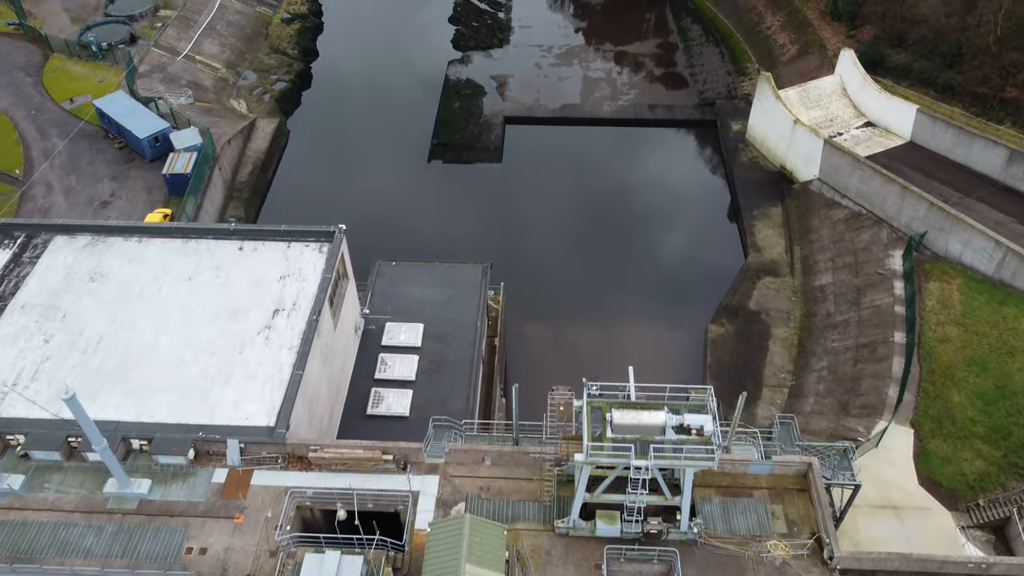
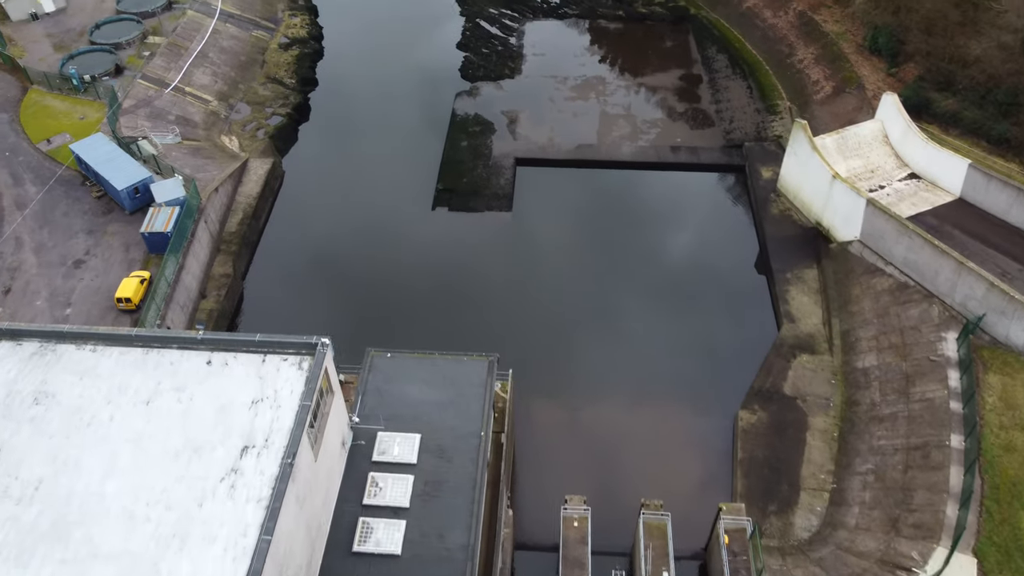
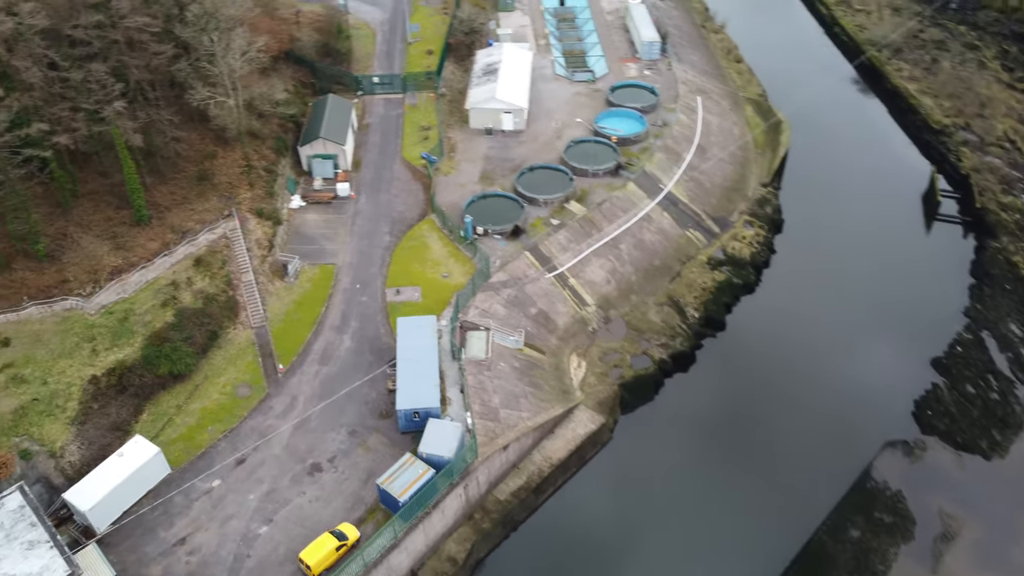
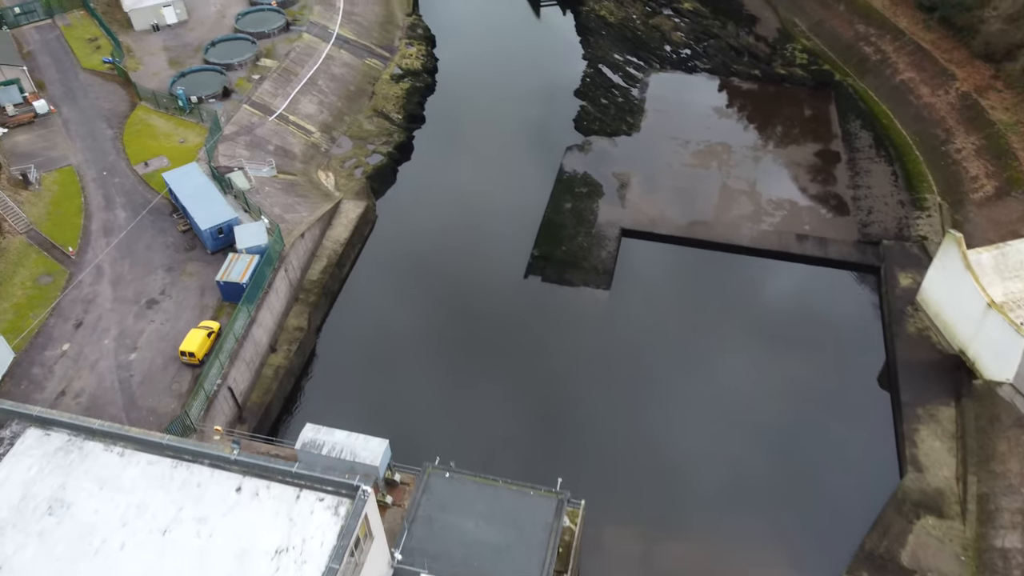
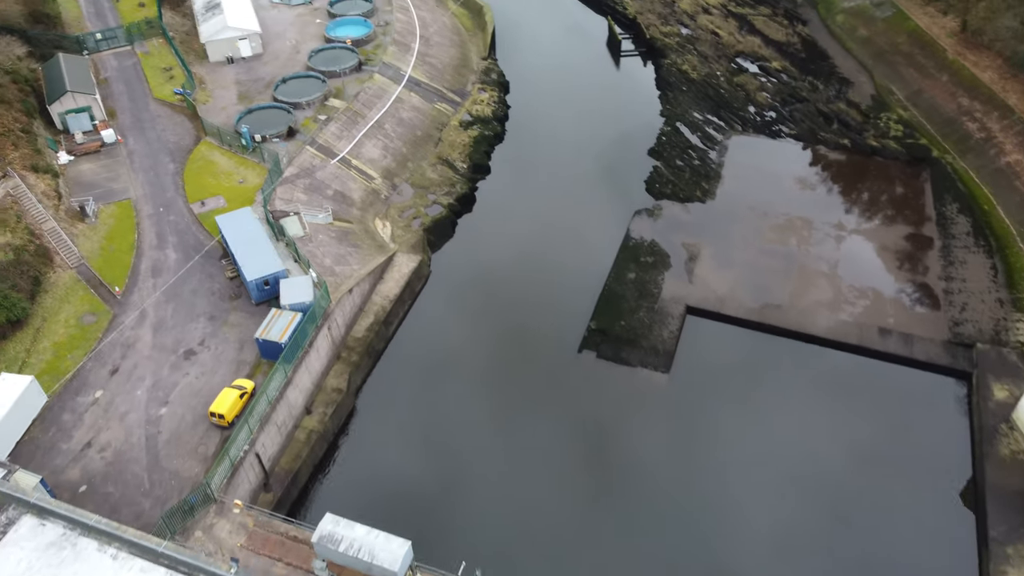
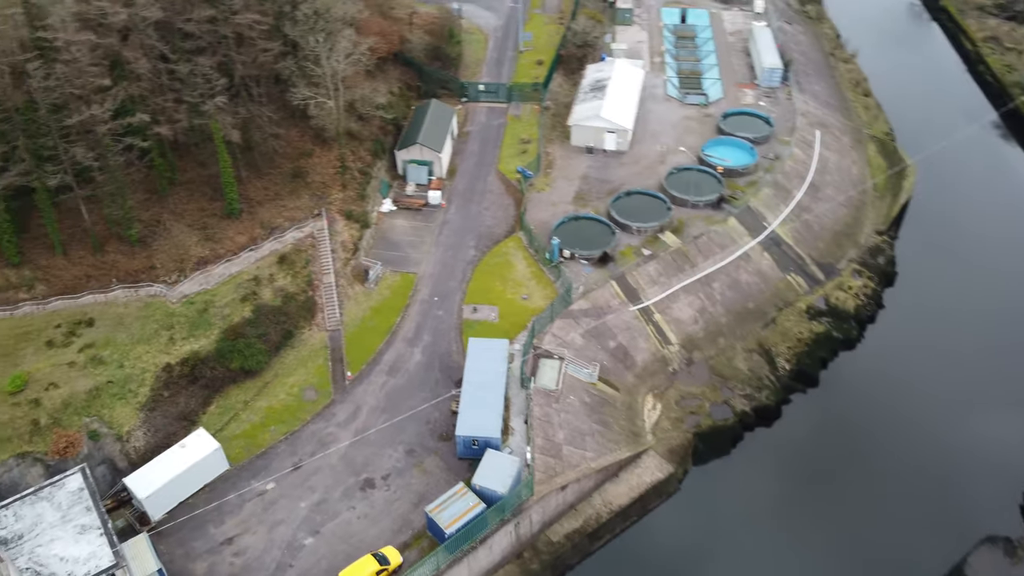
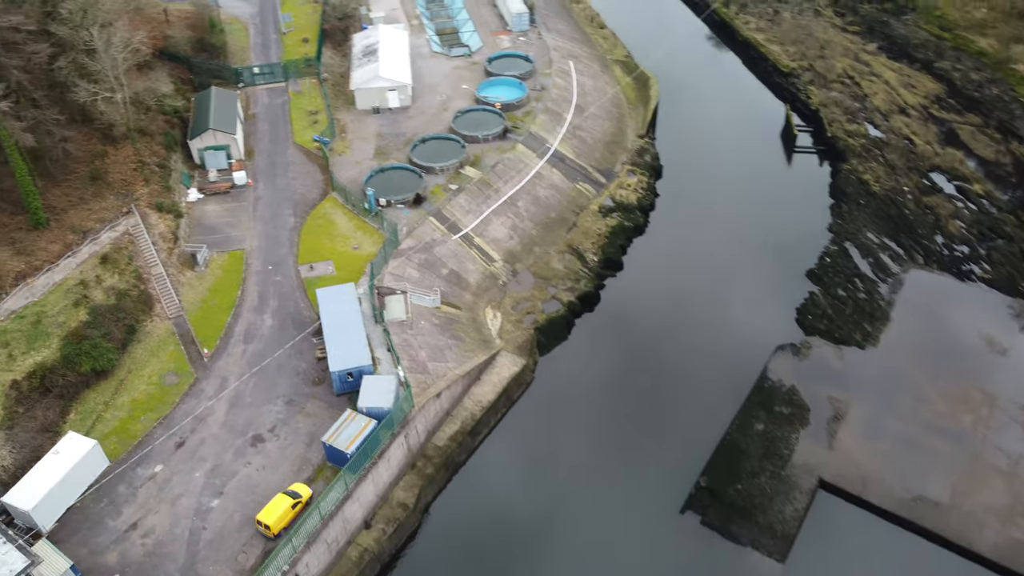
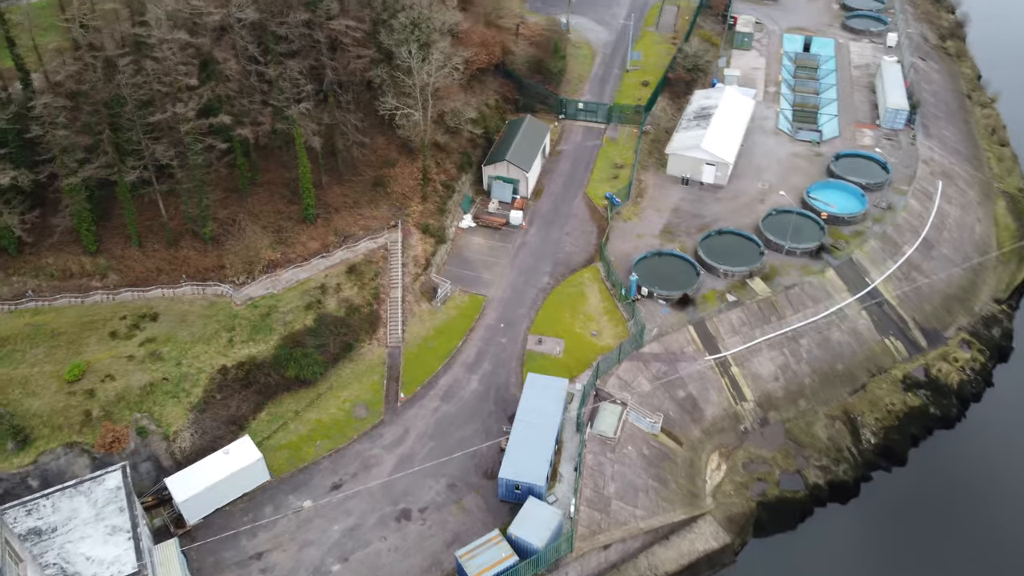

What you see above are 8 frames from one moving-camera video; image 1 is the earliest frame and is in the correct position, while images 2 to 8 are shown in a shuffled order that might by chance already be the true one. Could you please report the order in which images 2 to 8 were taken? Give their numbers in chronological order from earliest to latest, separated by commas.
2, 4, 5, 7, 3, 6, 8
